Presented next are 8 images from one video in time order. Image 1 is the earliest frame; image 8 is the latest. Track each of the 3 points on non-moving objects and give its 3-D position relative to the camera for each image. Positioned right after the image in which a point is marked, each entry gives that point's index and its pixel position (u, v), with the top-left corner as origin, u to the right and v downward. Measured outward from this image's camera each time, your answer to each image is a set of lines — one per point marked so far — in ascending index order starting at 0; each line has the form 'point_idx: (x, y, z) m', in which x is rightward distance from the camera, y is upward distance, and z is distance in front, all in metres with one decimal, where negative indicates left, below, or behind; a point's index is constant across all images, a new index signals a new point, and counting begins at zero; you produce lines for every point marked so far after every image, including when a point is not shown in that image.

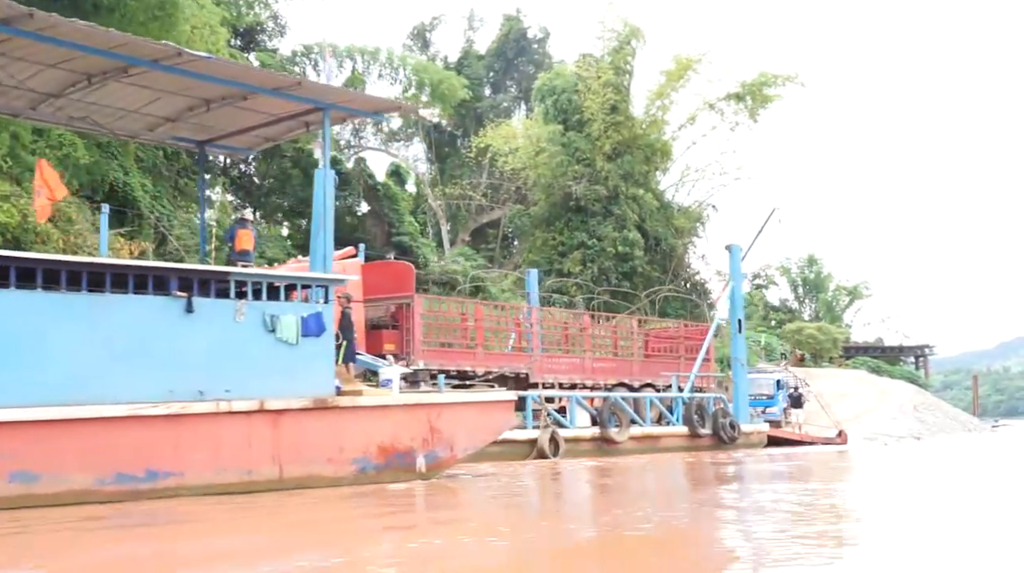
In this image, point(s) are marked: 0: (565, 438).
0: (+0.6, -2.0, +13.3) m
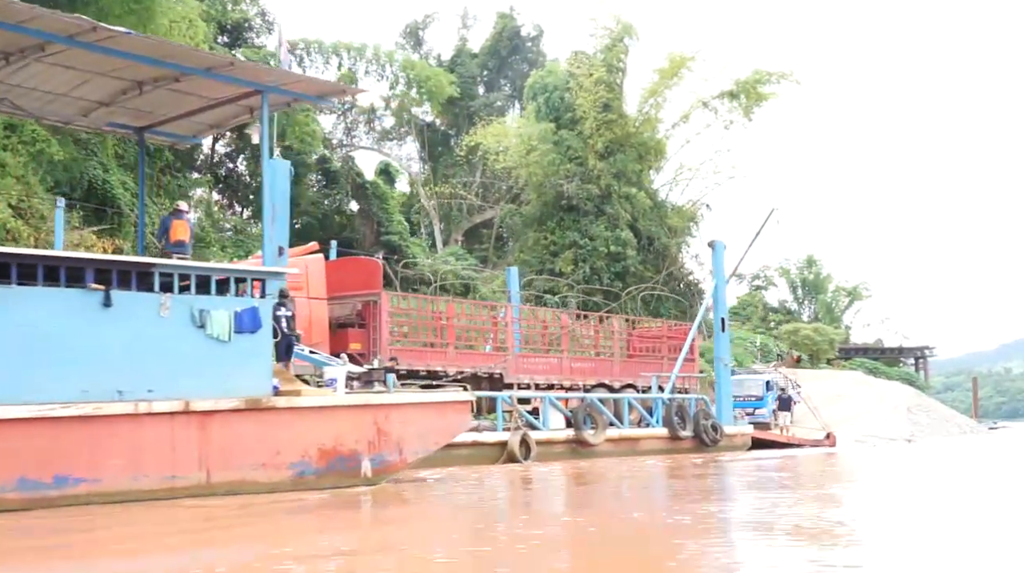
0: (+0.2, -2.0, +12.9) m
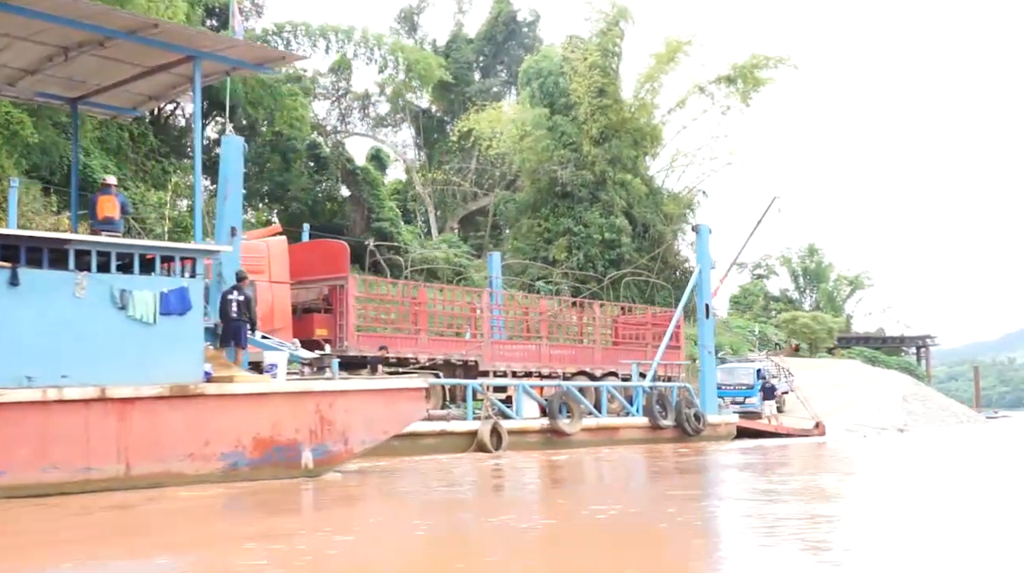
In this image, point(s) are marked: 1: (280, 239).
0: (-0.1, -1.8, +12.5) m
1: (-3.1, +0.6, +13.8) m
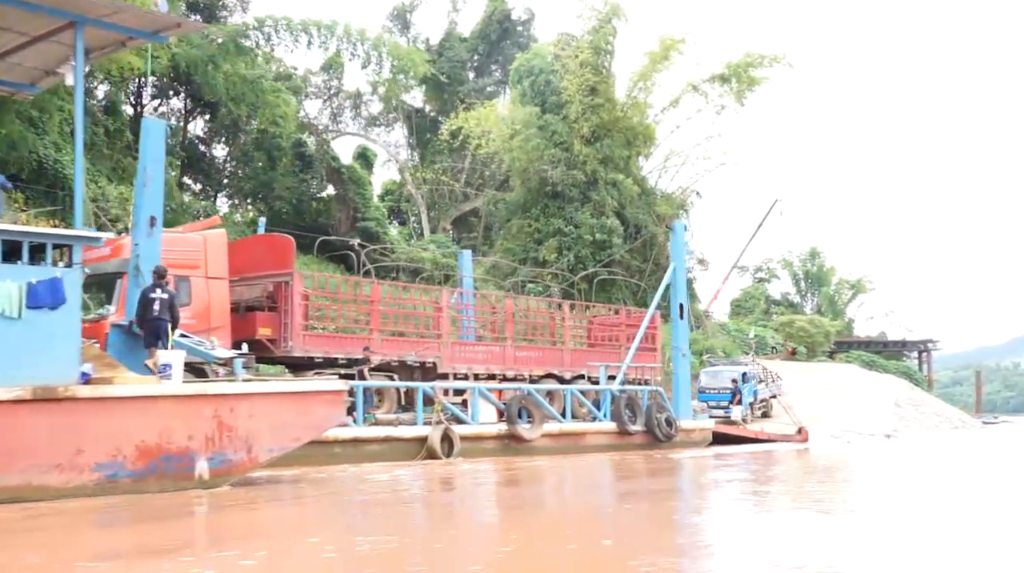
0: (-0.6, -1.7, +11.8) m
1: (-3.5, +0.7, +13.2) m
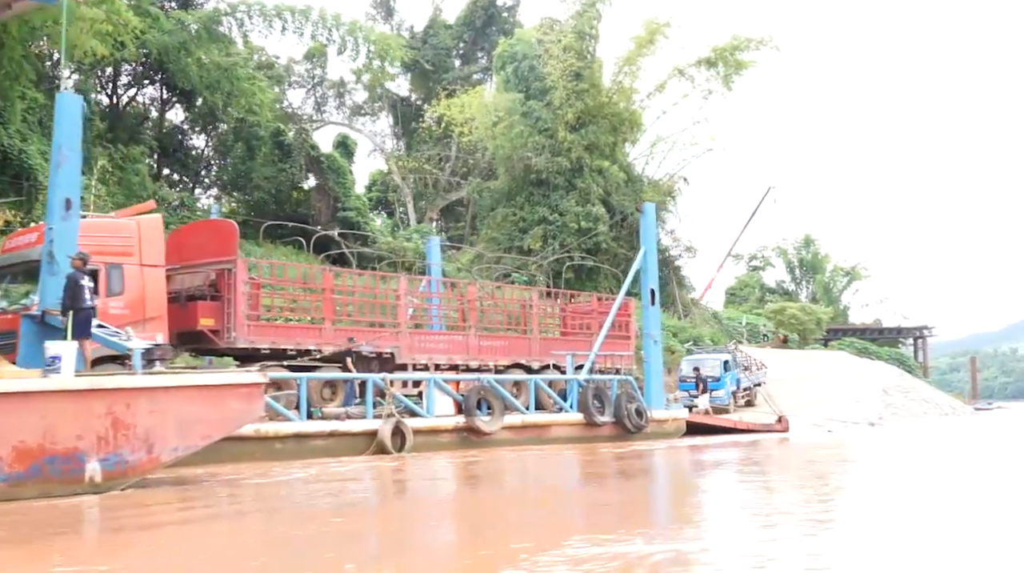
0: (-1.0, -1.6, +11.3) m
1: (-4.0, +0.8, +12.6) m
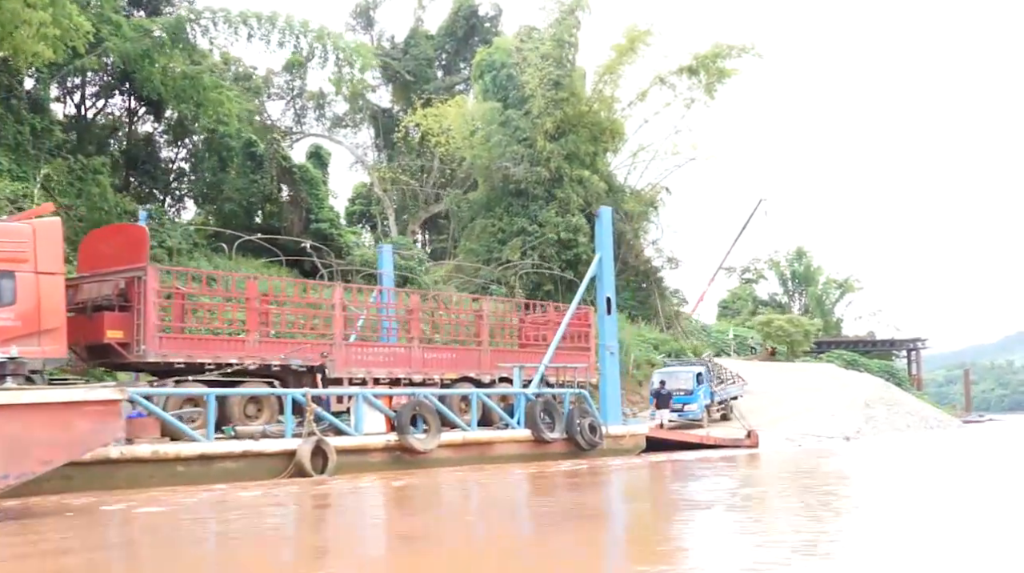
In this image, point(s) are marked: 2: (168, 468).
0: (-1.6, -1.7, +10.5) m
1: (-4.6, +0.7, +11.9) m
2: (-3.6, -1.9, +10.4) m
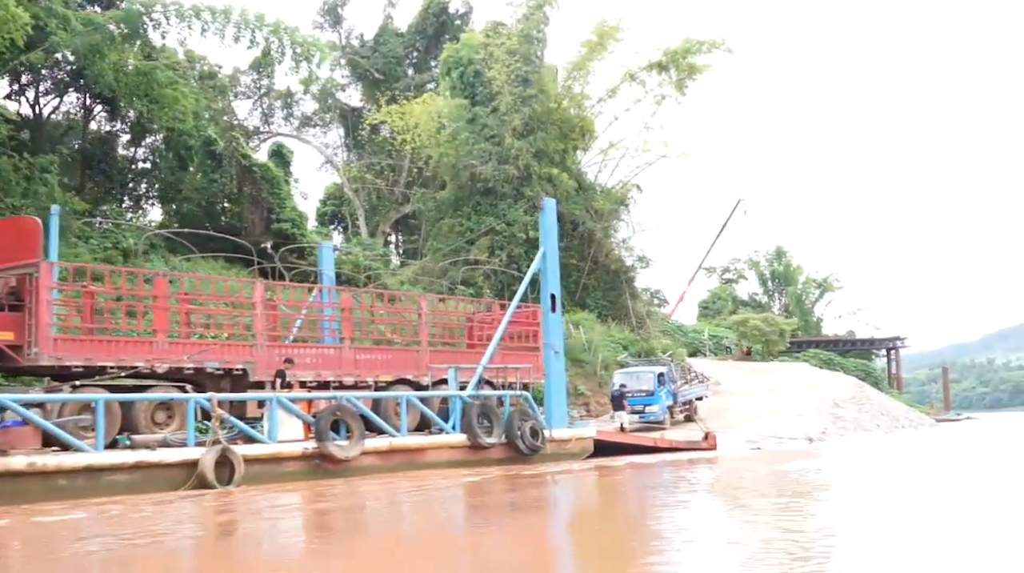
0: (-2.3, -1.6, +9.8) m
1: (-5.3, +0.7, +11.1) m
2: (-4.3, -1.8, +9.7) m
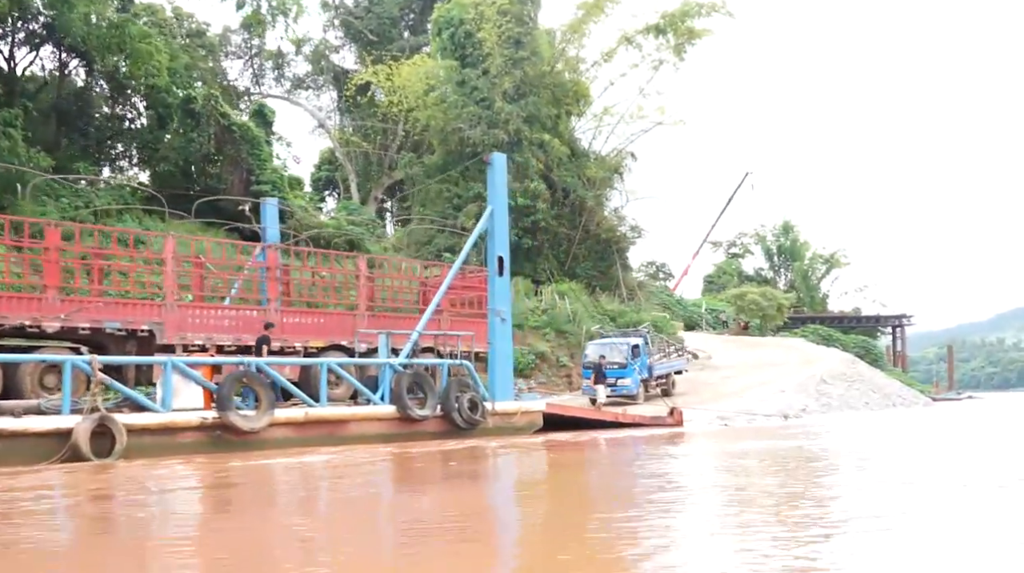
0: (-2.9, -1.2, +9.0) m
1: (-5.9, +1.2, +10.2) m
2: (-4.9, -1.4, +8.9) m
